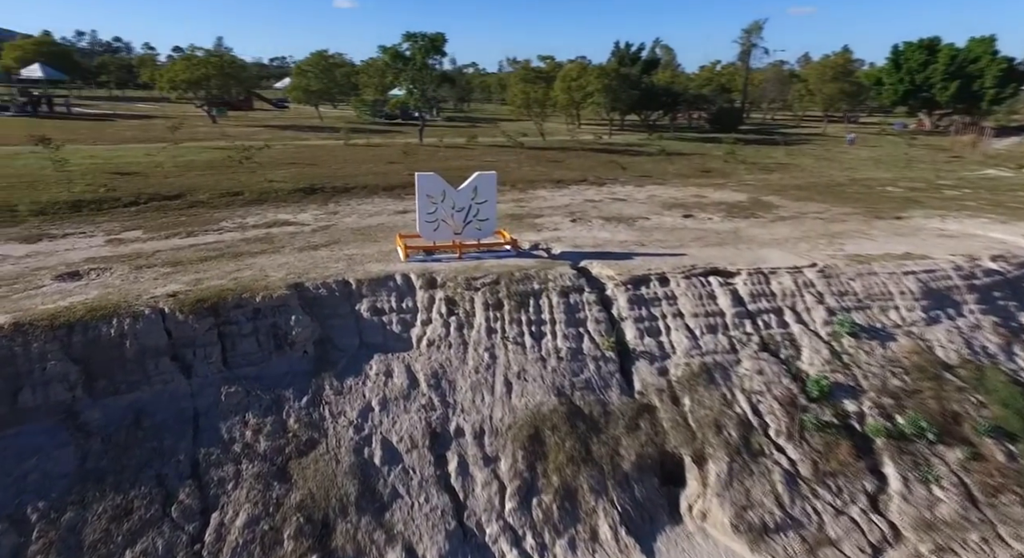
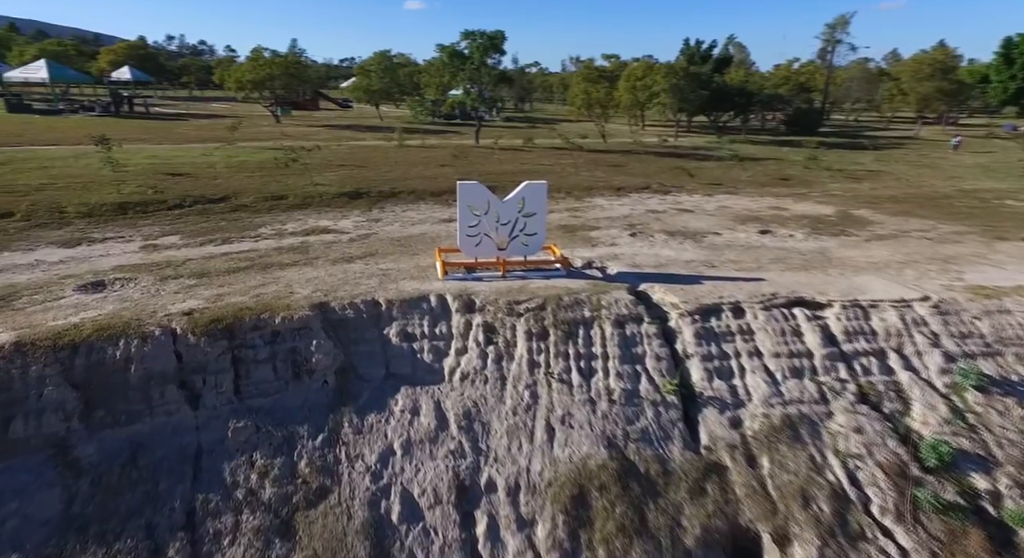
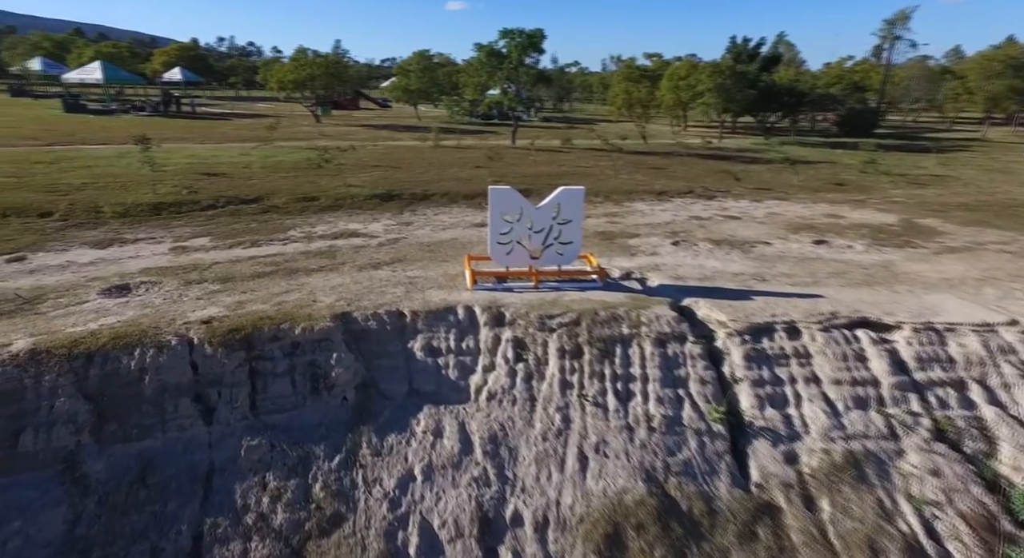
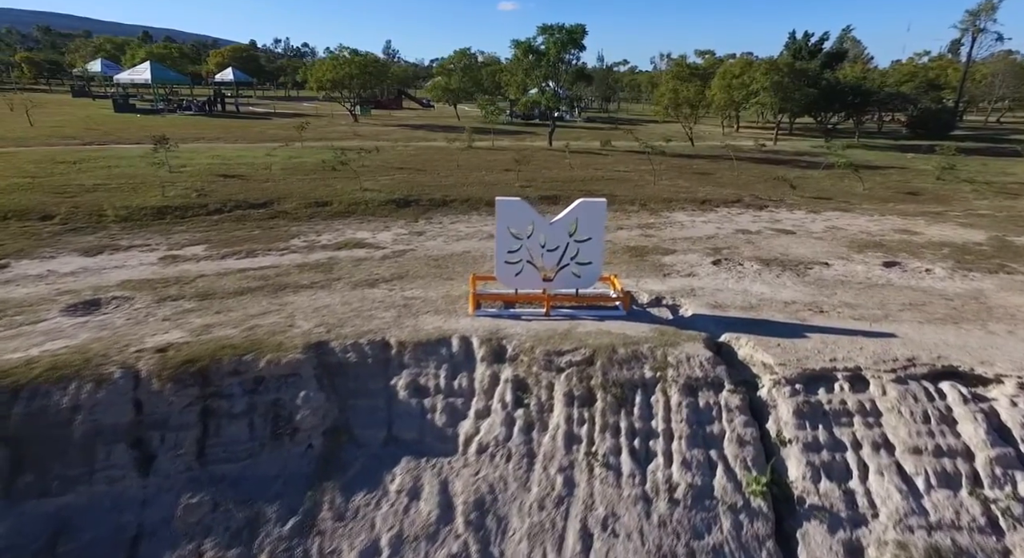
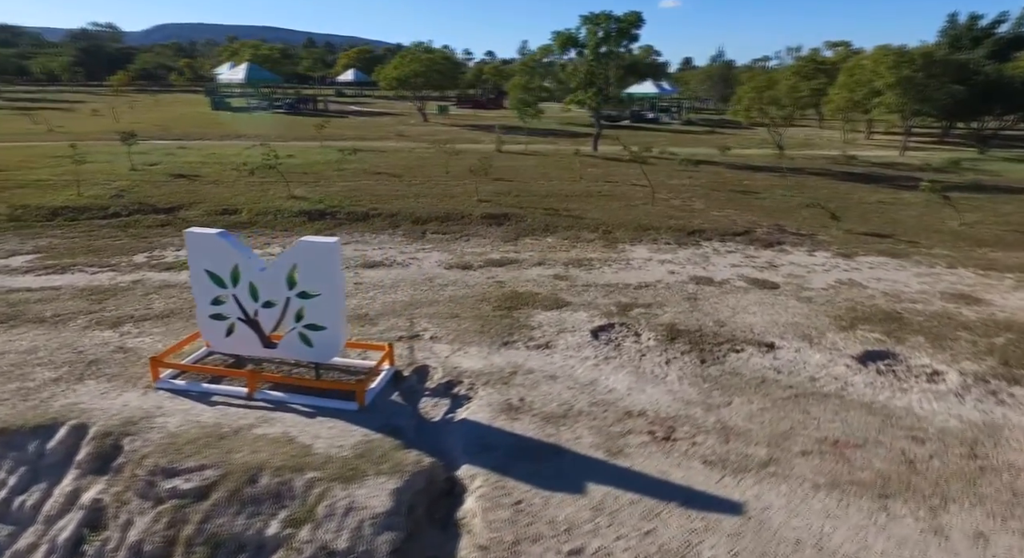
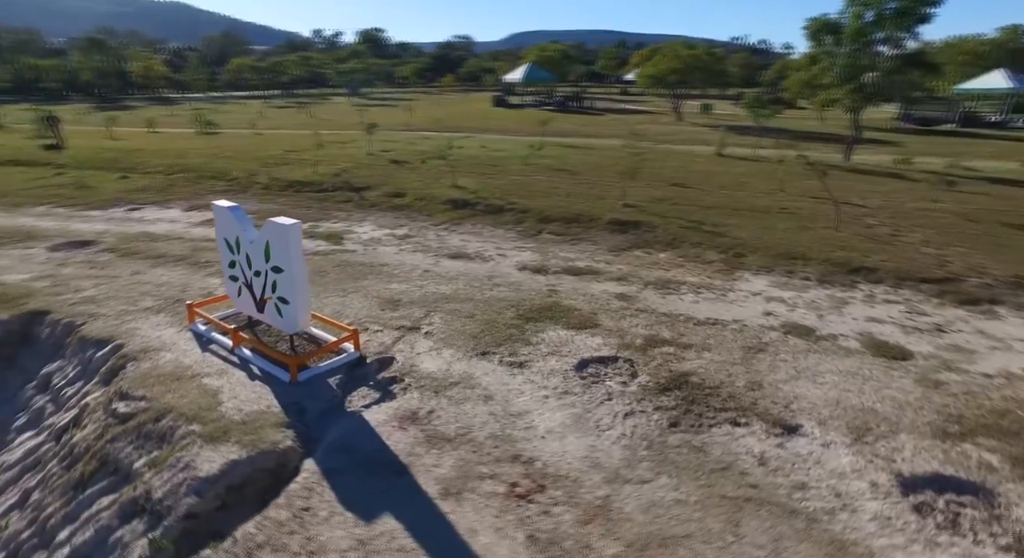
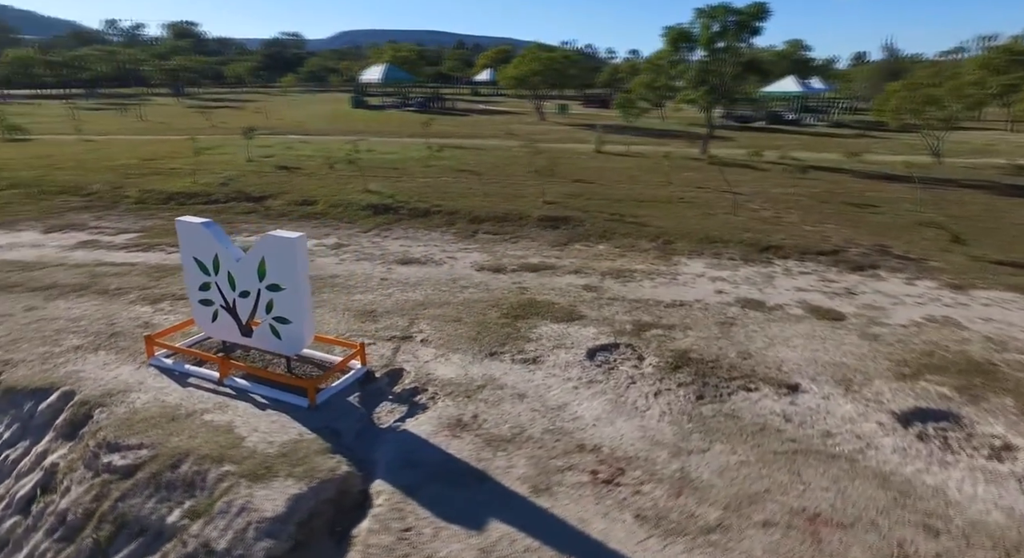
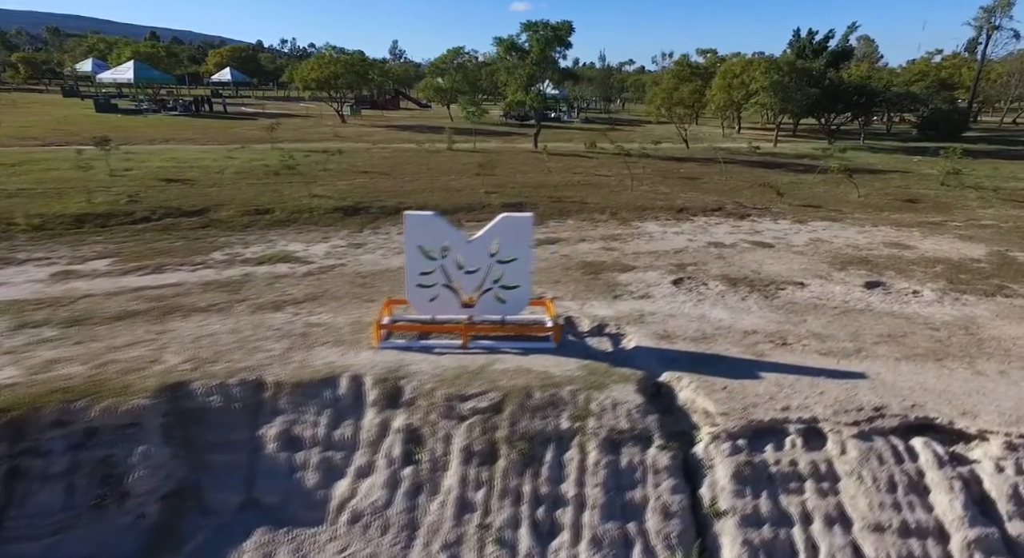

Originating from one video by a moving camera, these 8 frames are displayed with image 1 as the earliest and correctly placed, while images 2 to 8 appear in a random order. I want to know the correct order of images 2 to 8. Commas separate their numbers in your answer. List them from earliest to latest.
2, 3, 4, 8, 5, 7, 6
